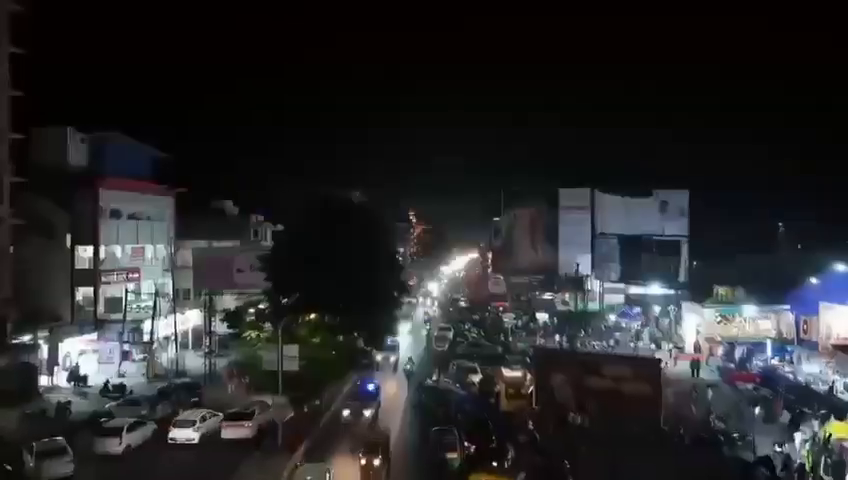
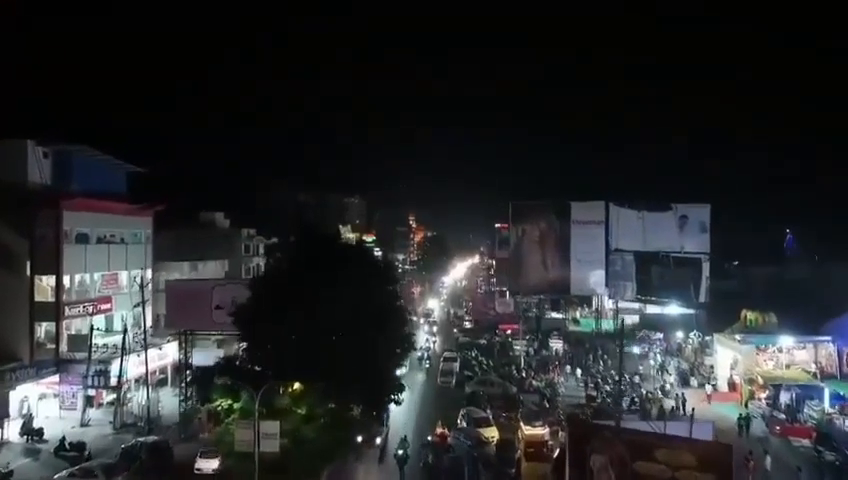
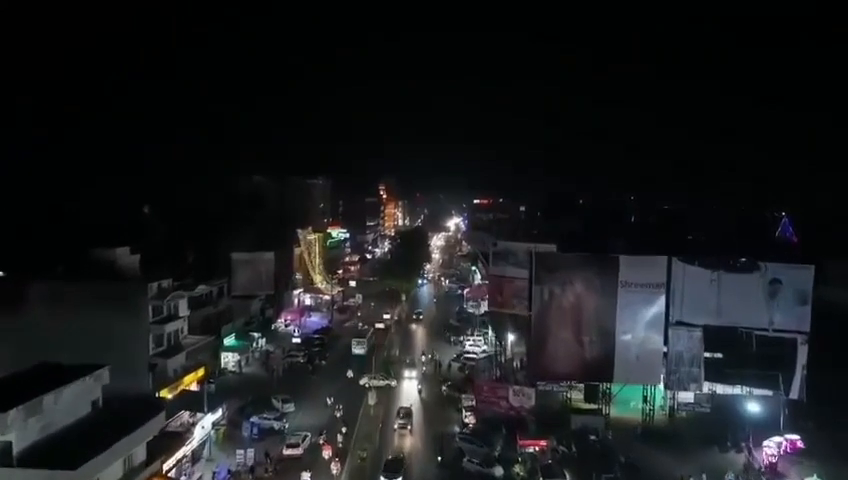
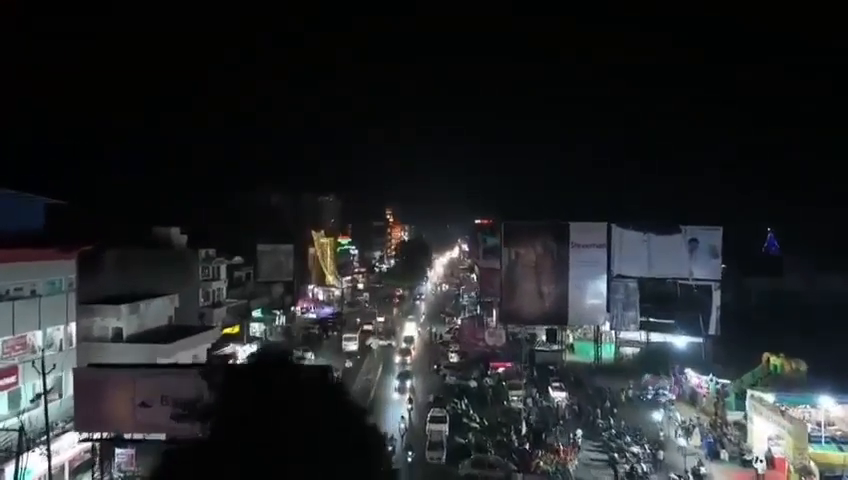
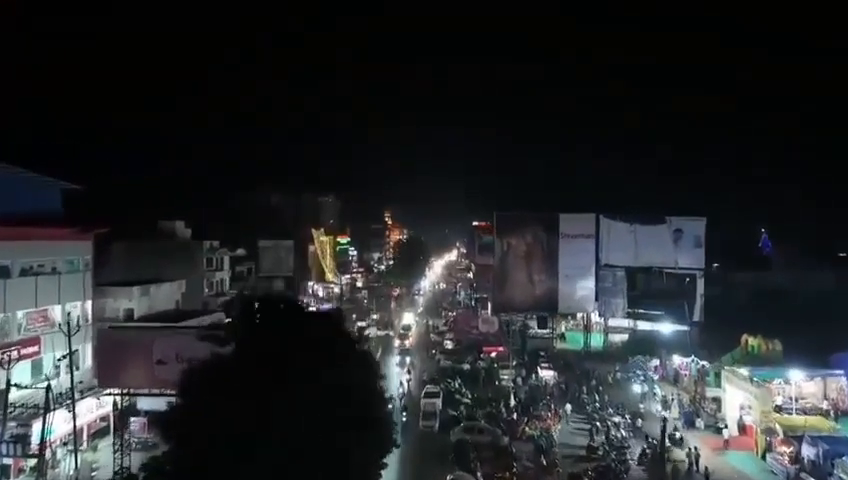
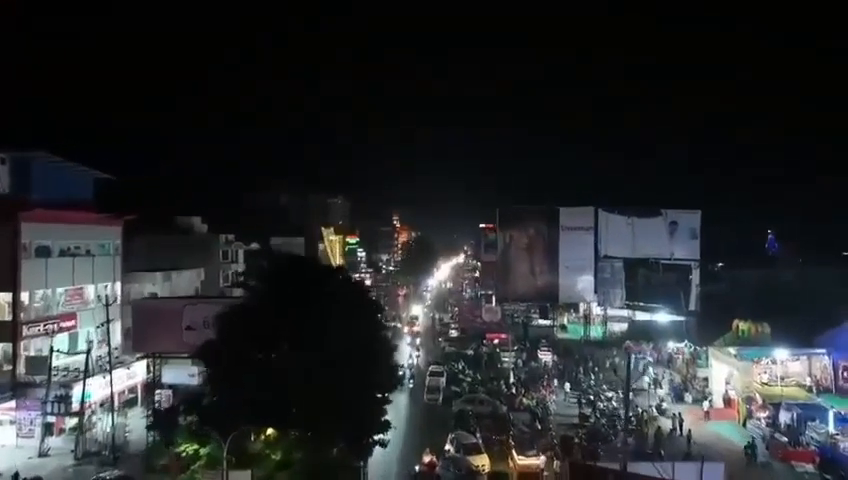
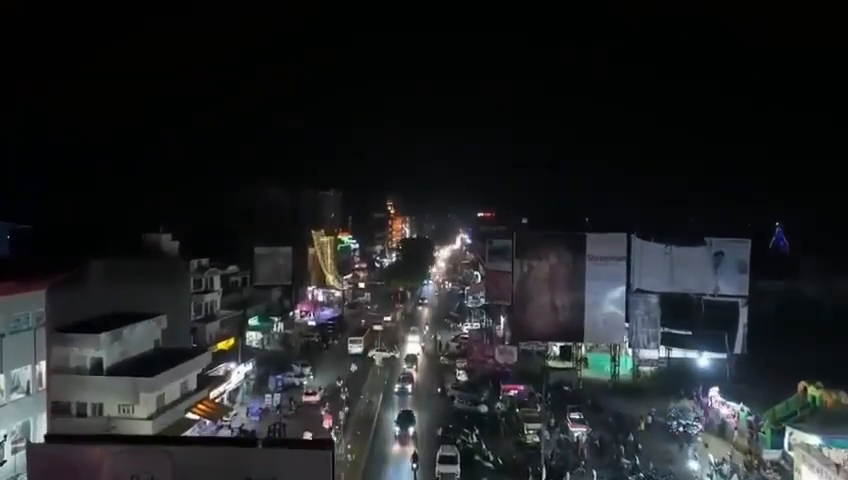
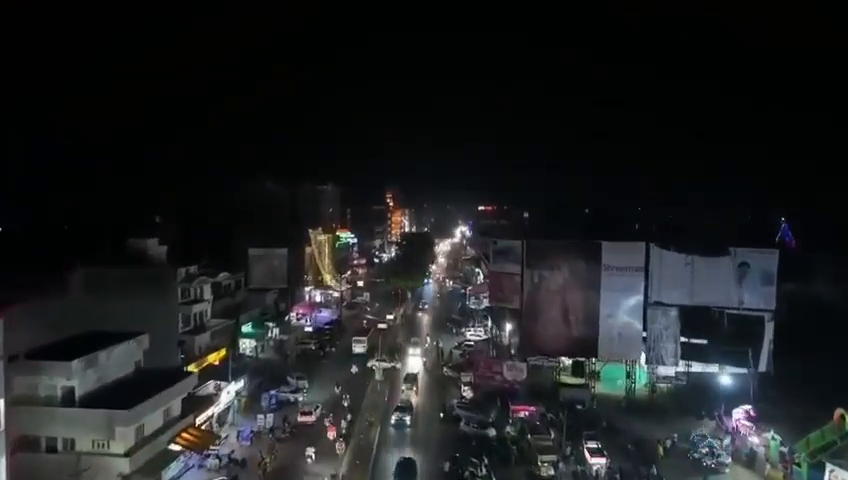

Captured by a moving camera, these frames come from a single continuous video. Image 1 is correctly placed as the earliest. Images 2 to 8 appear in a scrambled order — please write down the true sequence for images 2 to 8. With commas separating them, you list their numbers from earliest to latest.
2, 6, 5, 4, 7, 8, 3
